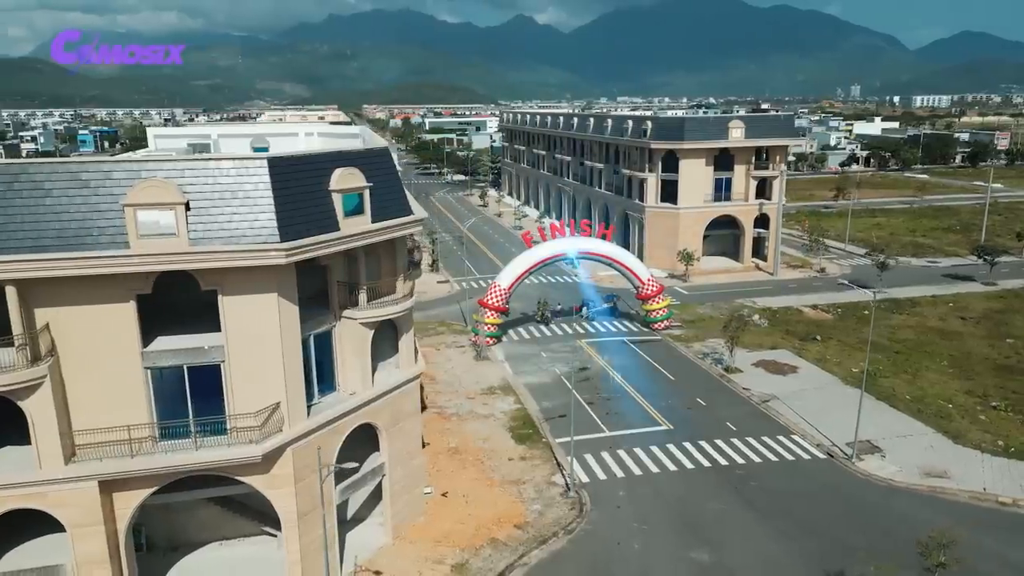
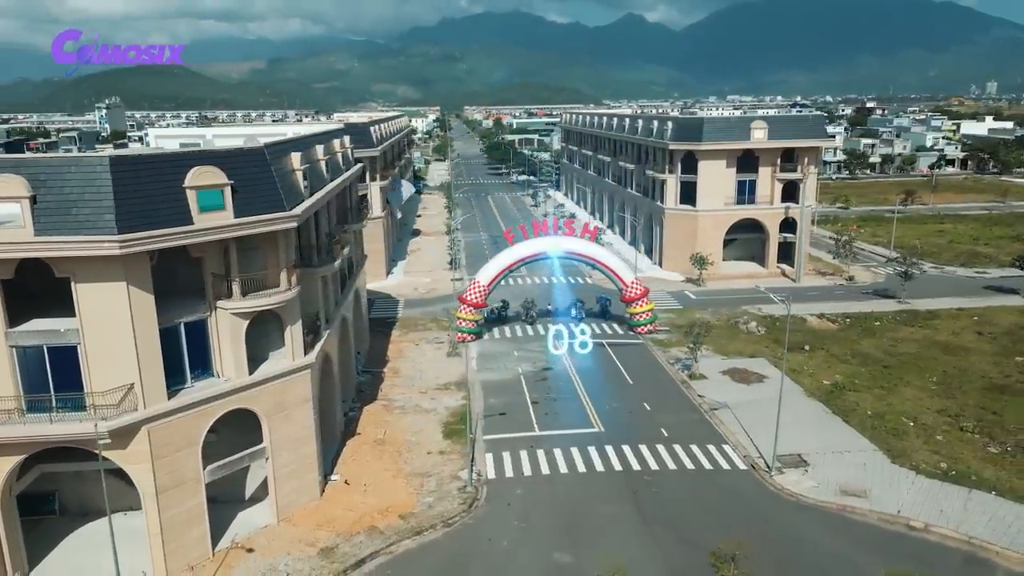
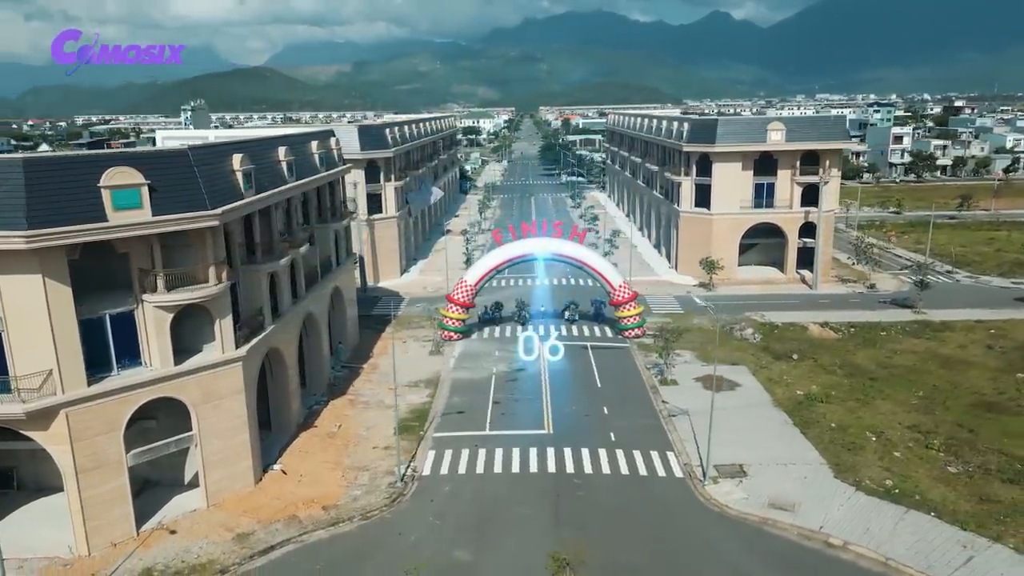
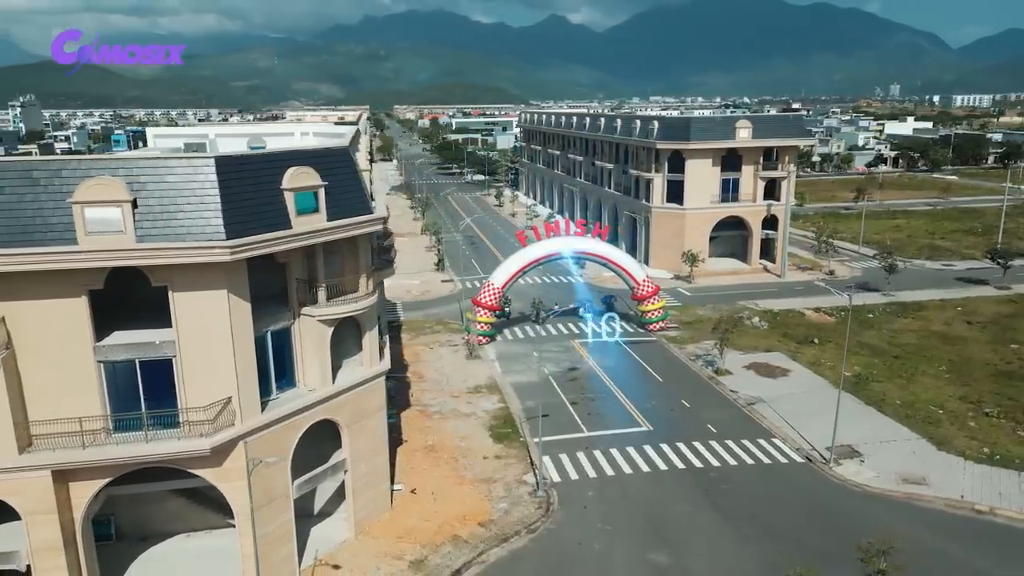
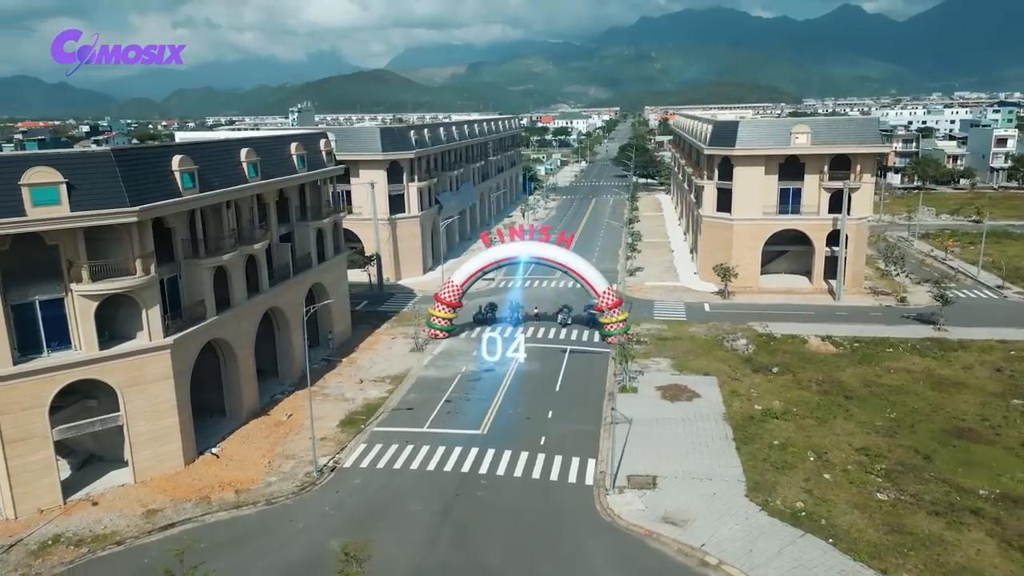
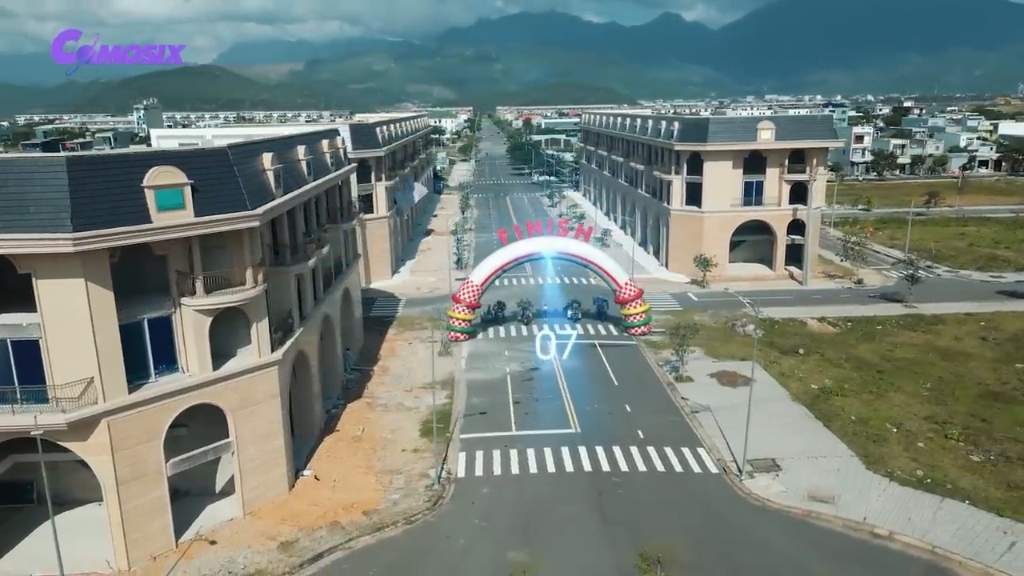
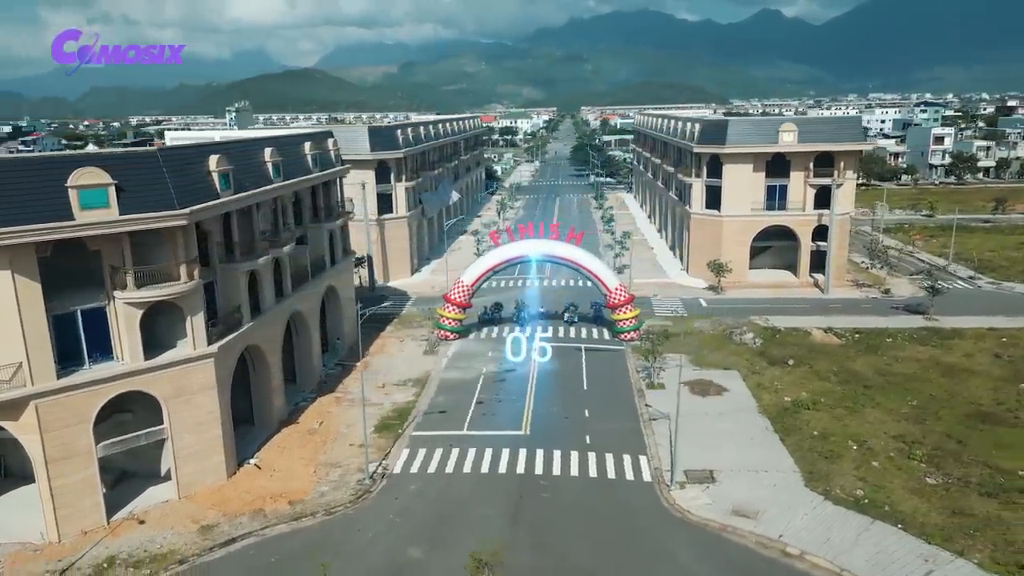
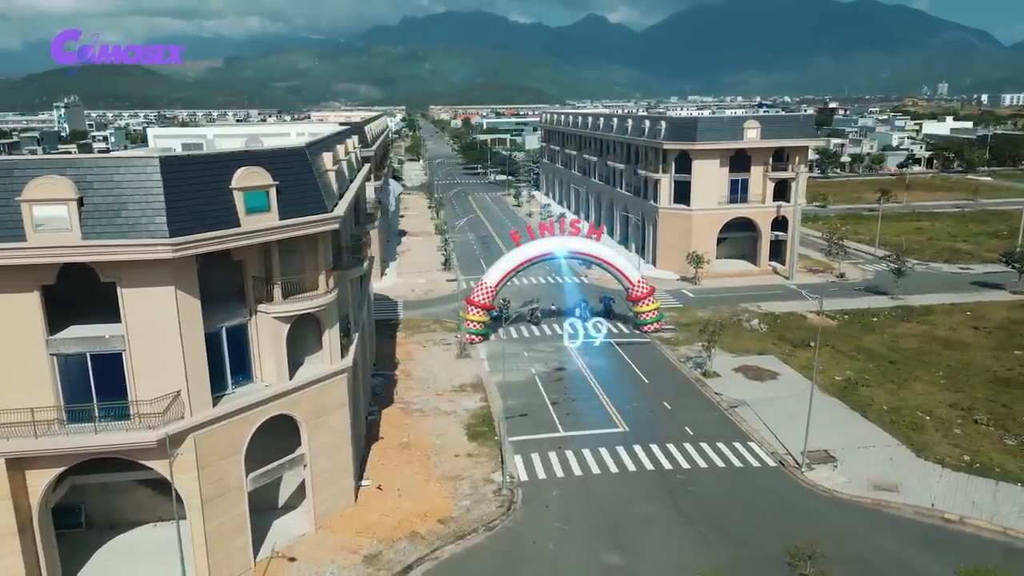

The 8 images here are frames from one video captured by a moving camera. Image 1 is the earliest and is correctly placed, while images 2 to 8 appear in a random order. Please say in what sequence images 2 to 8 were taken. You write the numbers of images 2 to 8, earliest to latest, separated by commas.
4, 8, 2, 6, 3, 7, 5
